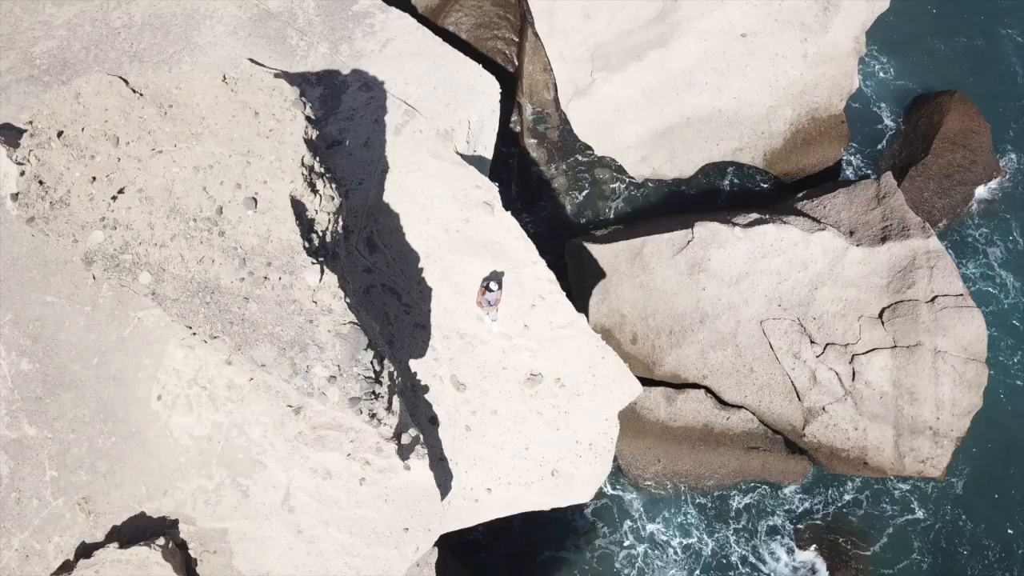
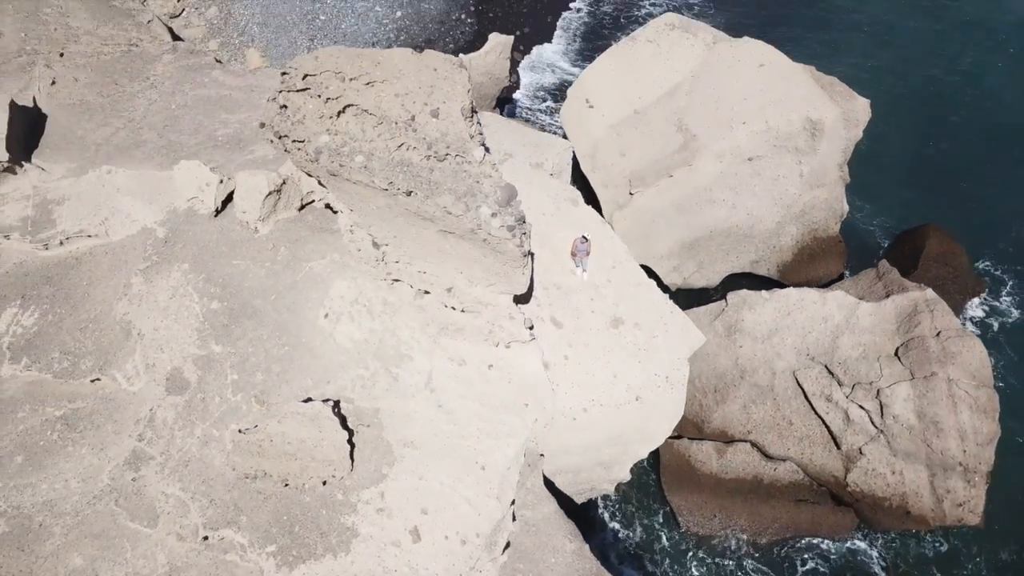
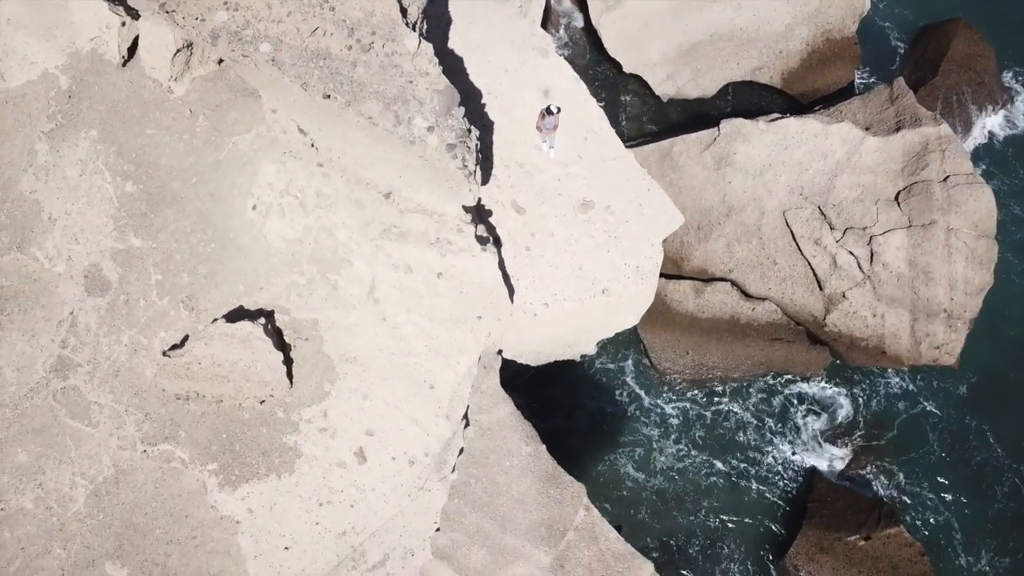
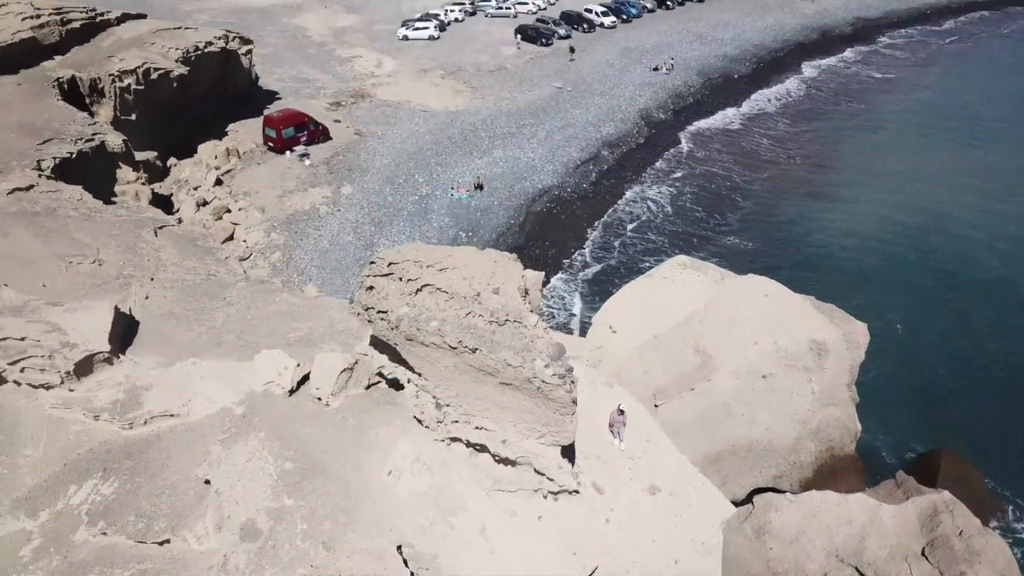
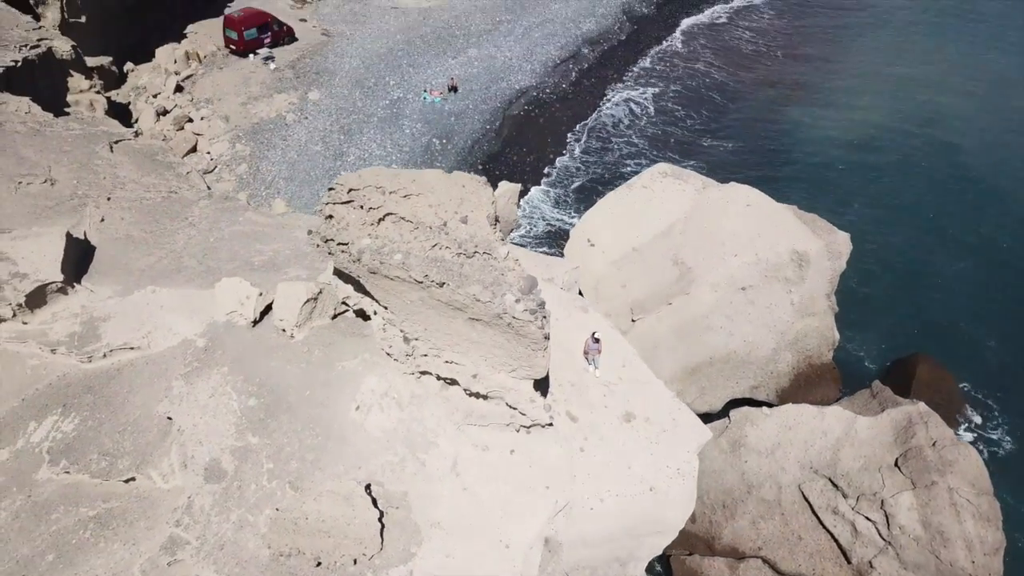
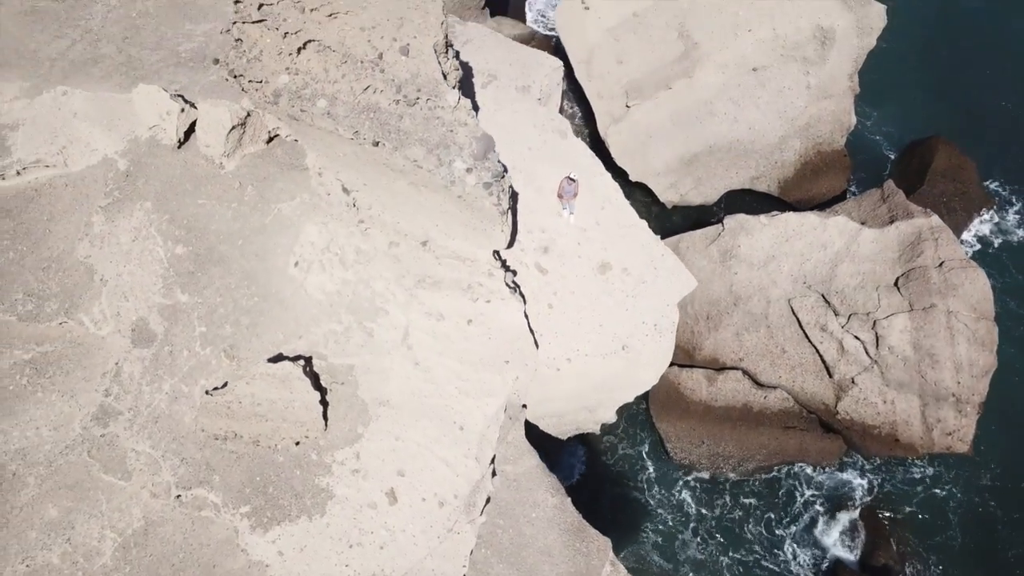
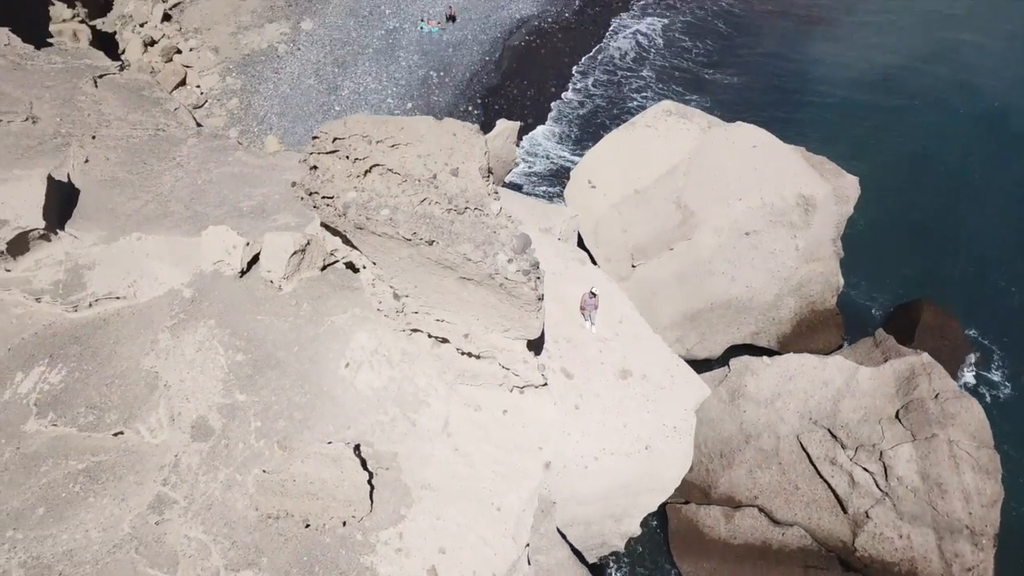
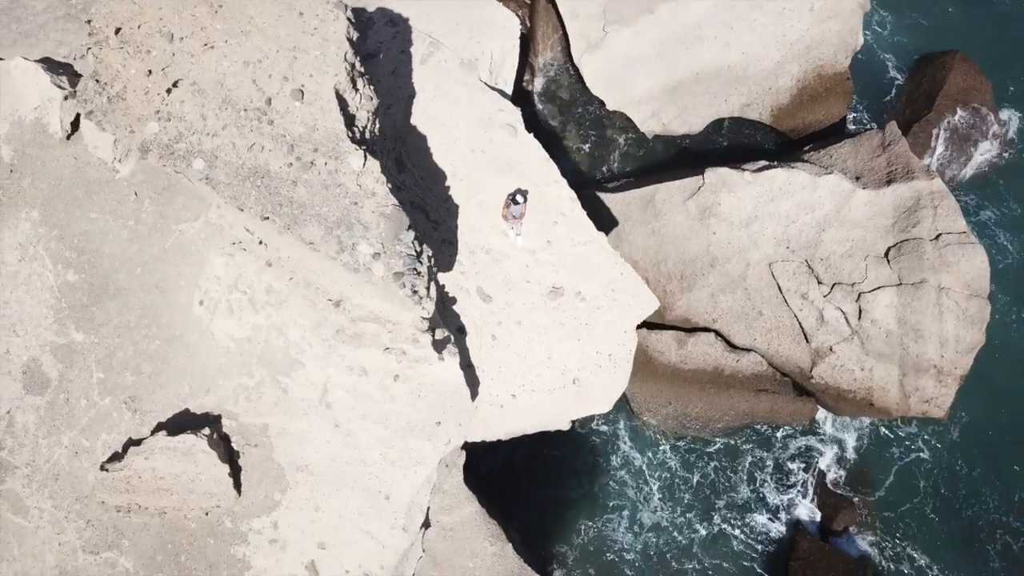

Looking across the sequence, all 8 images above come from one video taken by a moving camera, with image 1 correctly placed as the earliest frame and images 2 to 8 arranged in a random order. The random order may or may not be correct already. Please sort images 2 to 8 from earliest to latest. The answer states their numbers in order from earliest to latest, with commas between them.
8, 3, 6, 2, 7, 5, 4
